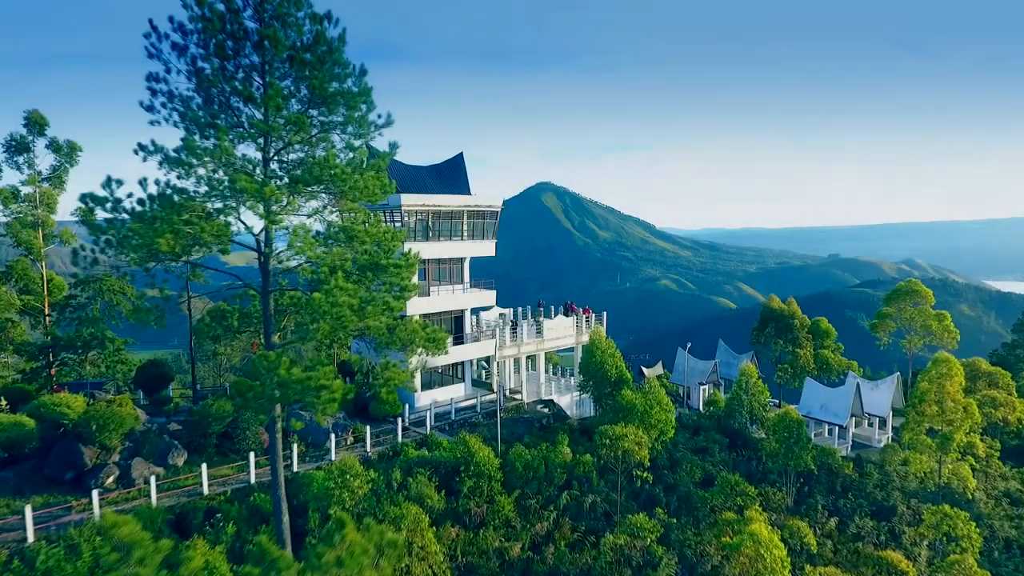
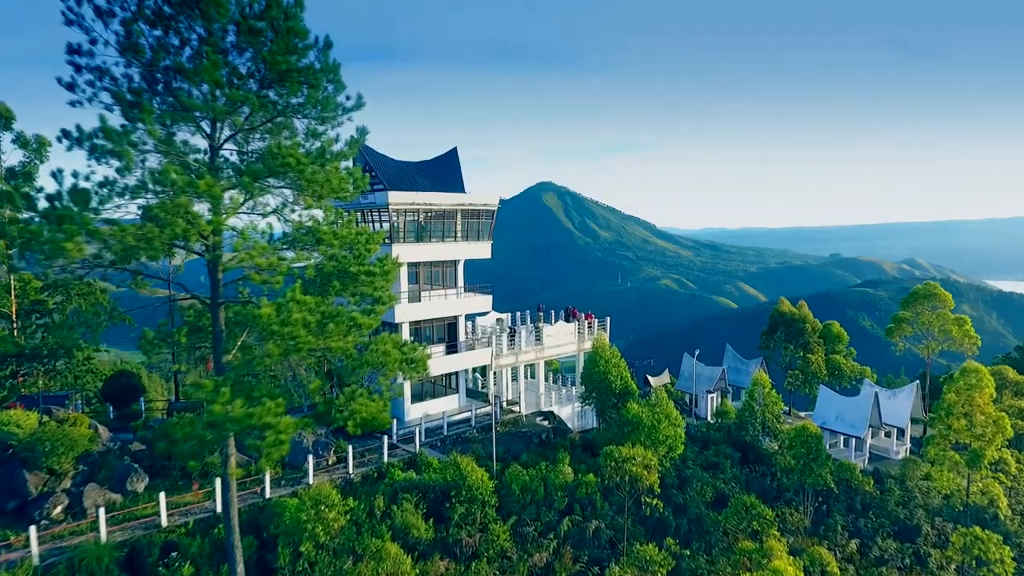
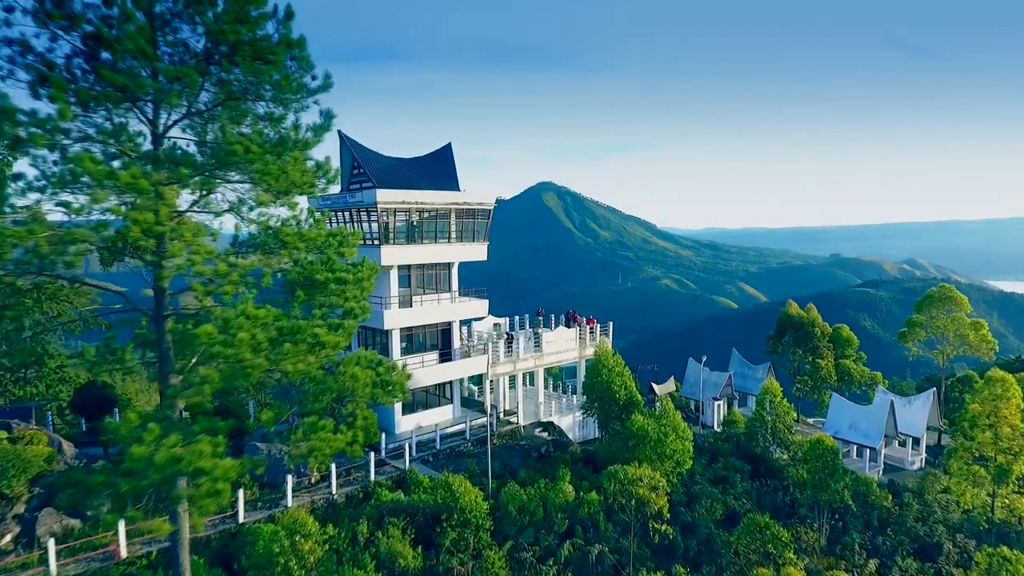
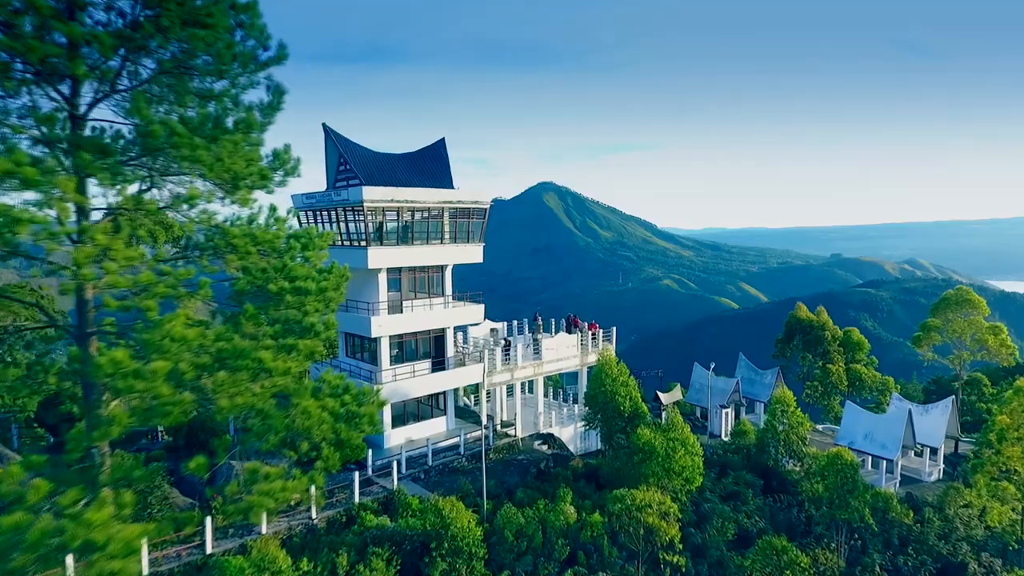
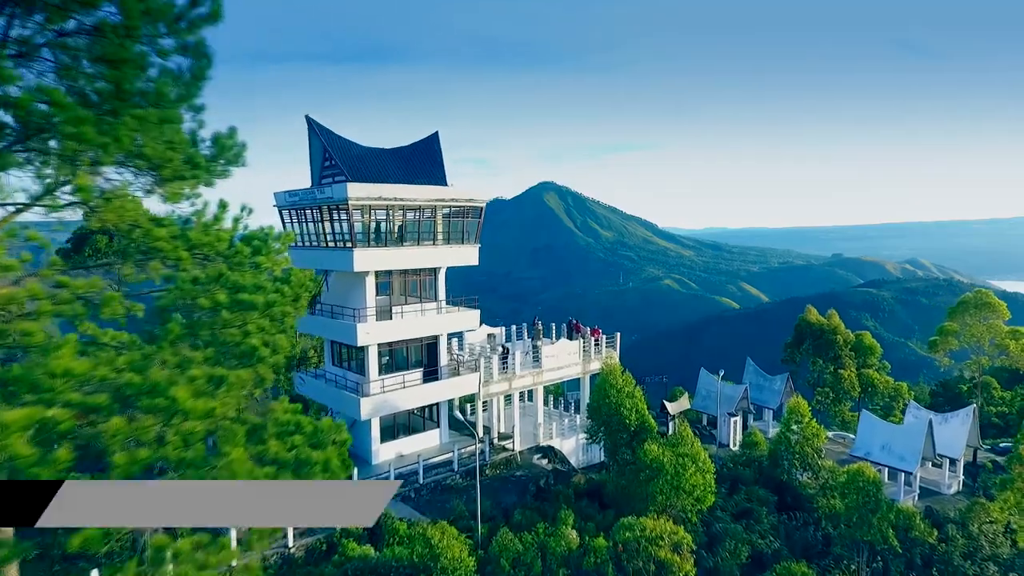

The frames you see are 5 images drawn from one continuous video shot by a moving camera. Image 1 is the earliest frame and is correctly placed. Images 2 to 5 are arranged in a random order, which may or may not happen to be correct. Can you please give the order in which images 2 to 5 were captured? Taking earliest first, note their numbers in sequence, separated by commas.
2, 3, 4, 5
